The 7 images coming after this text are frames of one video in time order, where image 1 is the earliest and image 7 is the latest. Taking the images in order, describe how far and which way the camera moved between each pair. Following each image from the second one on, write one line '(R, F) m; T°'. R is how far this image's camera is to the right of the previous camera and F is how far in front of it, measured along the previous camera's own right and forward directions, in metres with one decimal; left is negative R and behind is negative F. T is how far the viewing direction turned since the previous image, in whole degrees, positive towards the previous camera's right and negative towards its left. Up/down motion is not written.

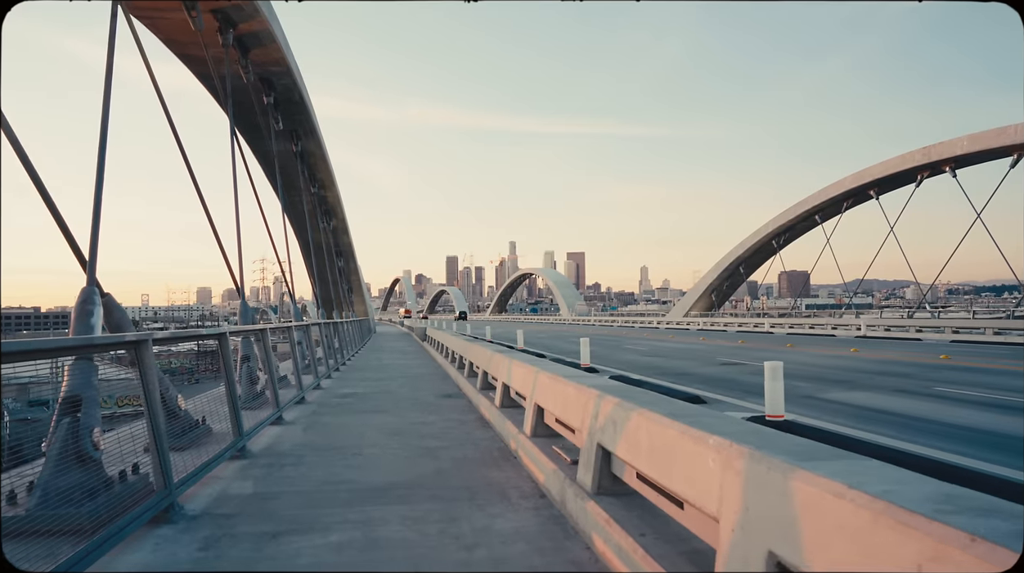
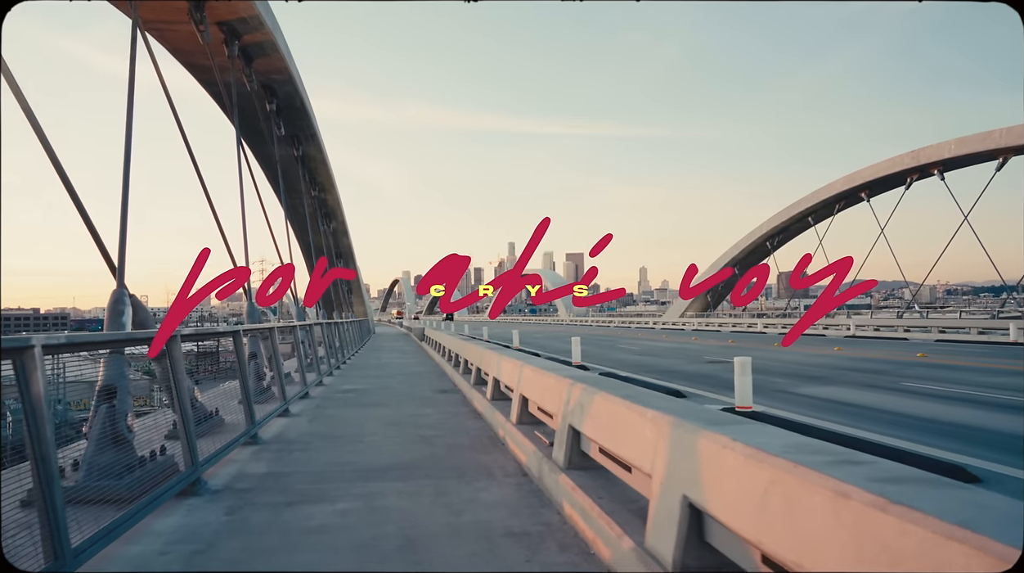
(+0.1, -0.5) m; 0°
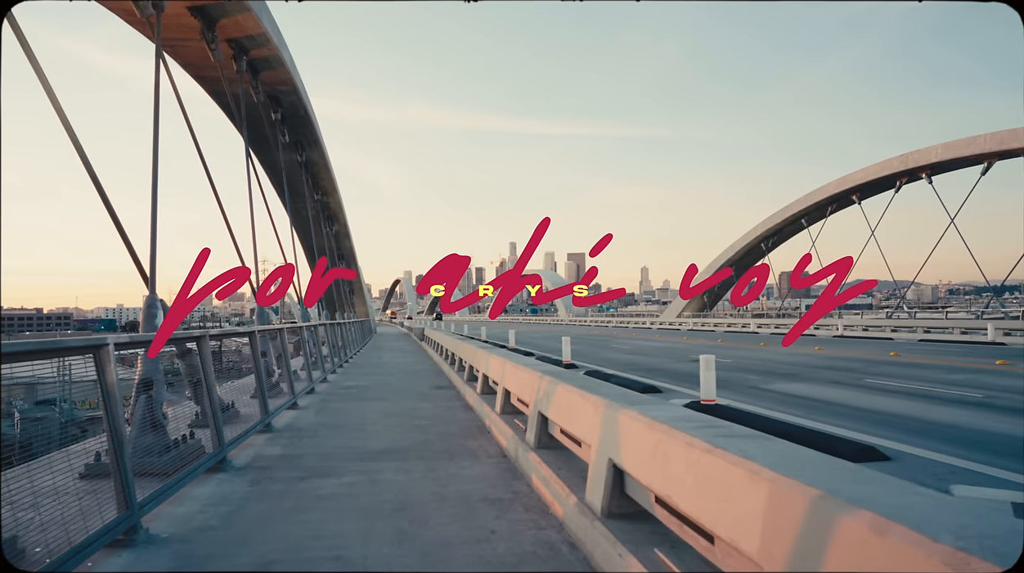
(+0.1, -0.7) m; 0°
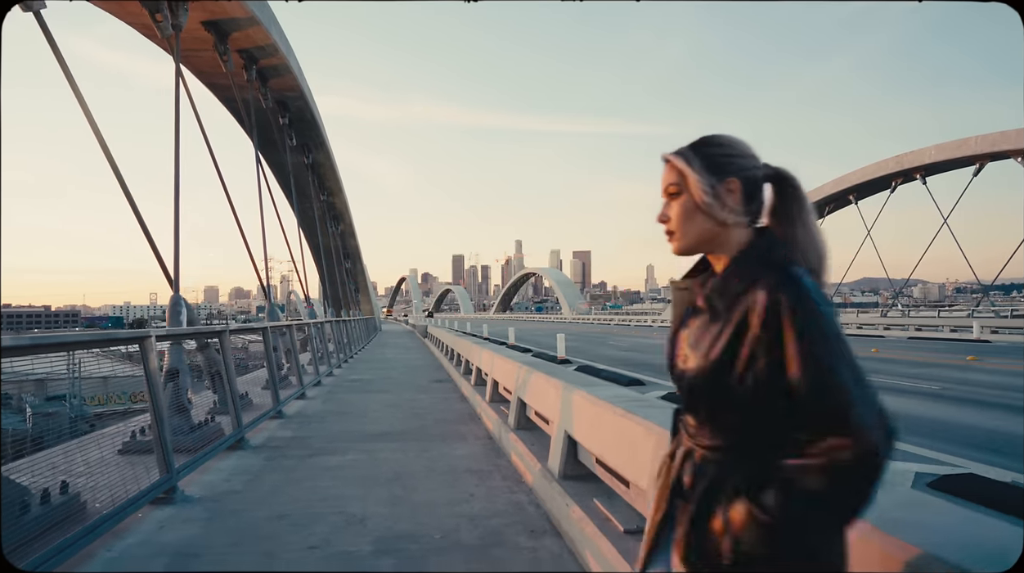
(+0.2, -0.6) m; 0°
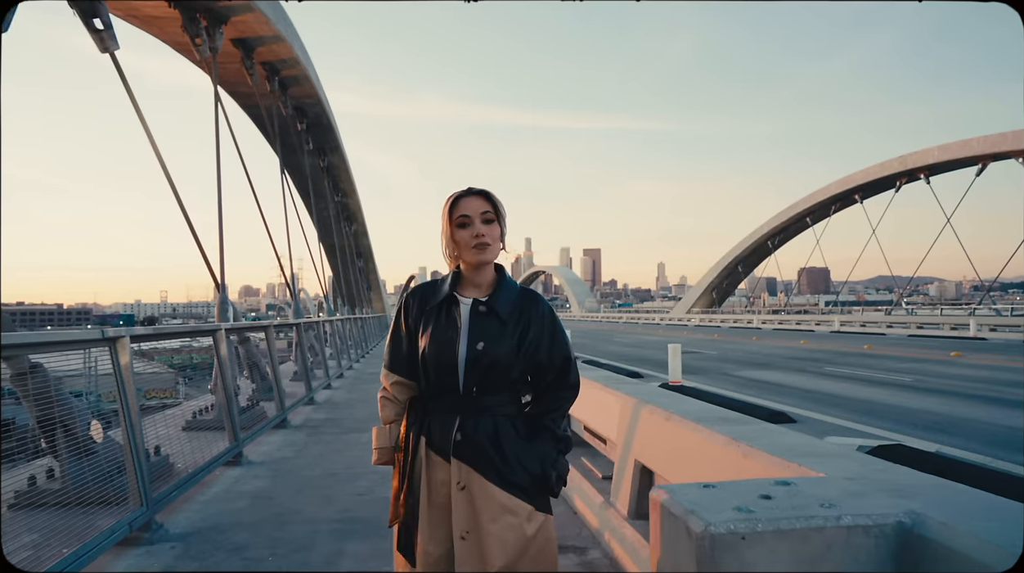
(0.0, -0.8) m; -1°
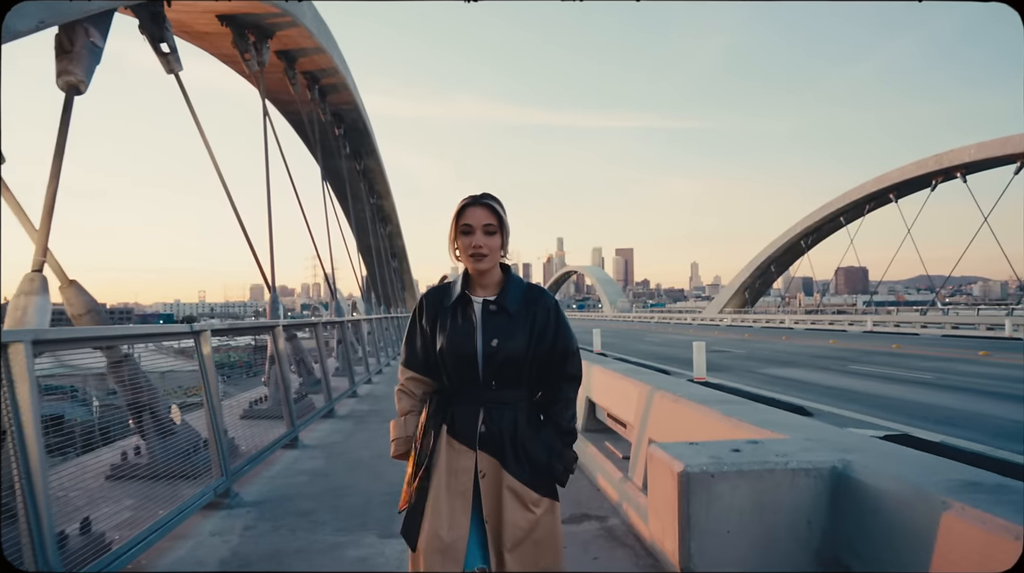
(0.0, -0.4) m; -3°
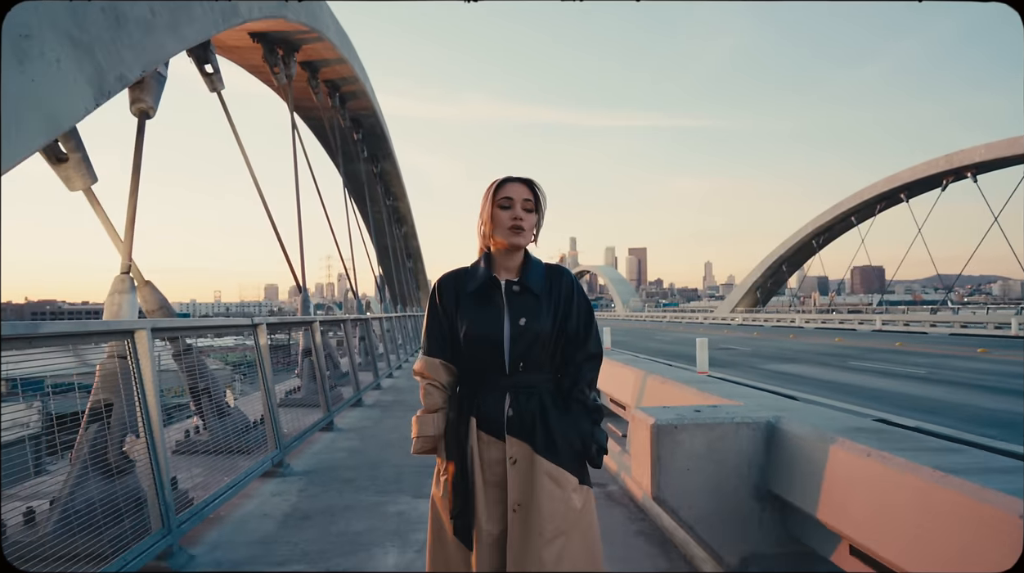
(0.0, -0.6) m; -1°
